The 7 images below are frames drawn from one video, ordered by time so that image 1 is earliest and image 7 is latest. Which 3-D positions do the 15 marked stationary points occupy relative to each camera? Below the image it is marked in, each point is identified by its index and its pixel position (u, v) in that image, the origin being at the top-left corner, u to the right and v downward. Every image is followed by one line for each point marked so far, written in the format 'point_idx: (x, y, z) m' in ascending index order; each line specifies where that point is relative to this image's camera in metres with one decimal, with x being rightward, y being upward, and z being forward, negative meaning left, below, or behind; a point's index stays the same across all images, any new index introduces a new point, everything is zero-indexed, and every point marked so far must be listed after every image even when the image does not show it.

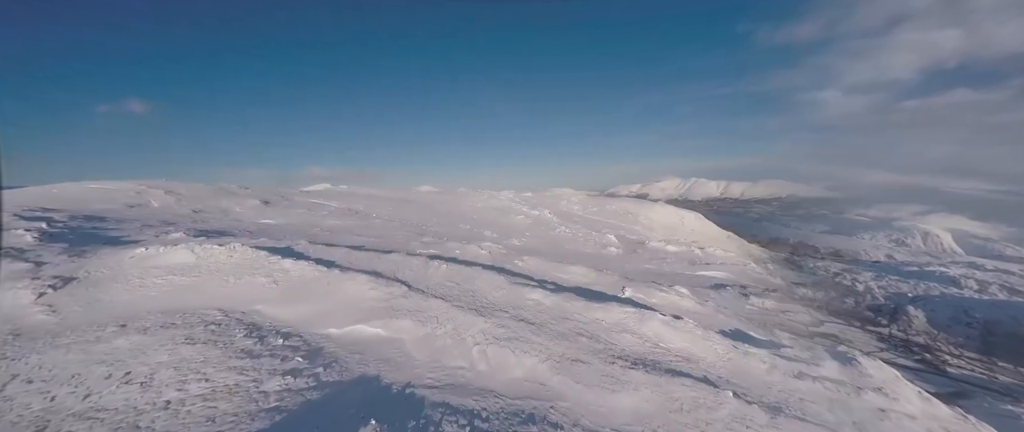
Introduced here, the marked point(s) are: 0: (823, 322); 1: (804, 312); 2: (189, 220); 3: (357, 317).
0: (+14.0, -4.7, +14.2) m
1: (+13.8, -4.5, +15.0) m
2: (-14.4, -0.2, +14.1) m
3: (-2.5, -1.7, +5.2) m
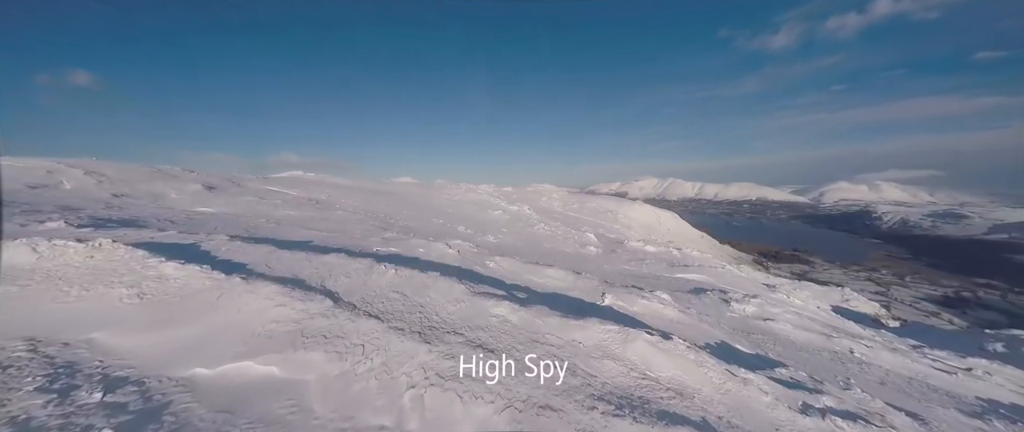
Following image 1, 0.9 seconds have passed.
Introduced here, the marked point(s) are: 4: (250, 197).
0: (+12.7, -4.9, +13.8) m
1: (+12.5, -4.6, +14.5) m
2: (-15.5, +0.4, +11.9) m
3: (-3.2, -1.6, +3.7) m
4: (-15.2, +1.1, +18.4) m
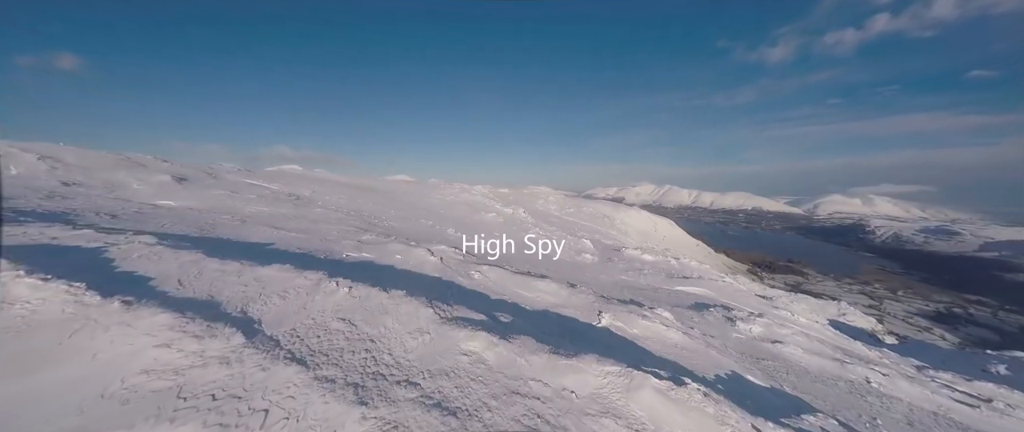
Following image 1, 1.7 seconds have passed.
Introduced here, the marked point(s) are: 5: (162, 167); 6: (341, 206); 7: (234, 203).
0: (+12.2, -5.5, +12.7) m
1: (+12.0, -5.3, +13.5) m
2: (-15.8, +0.7, +10.6) m
3: (-3.5, -1.6, +2.5) m
4: (-15.6, +1.4, +17.1) m
5: (-21.1, +2.9, +19.1) m
6: (-10.8, +0.6, +19.9) m
7: (-13.3, +0.6, +15.1) m
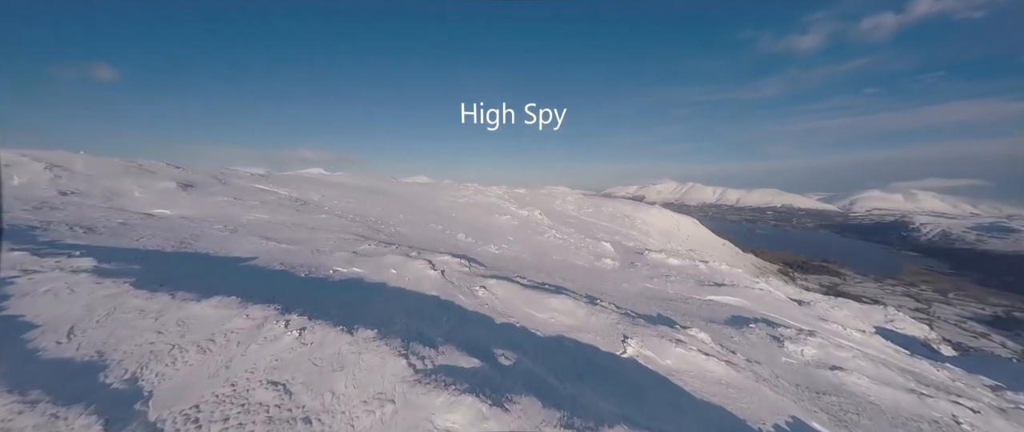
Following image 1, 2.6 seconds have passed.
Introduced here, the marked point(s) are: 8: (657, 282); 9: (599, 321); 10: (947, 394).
0: (+12.6, -5.6, +10.7) m
1: (+12.4, -5.4, +11.5) m
2: (-15.6, +0.3, +10.1) m
3: (-3.6, -1.9, +1.4) m
4: (-15.0, +1.0, +16.6) m
5: (-20.4, +2.5, +18.9) m
6: (-10.0, +0.3, +19.1) m
7: (-12.8, +0.3, +14.5) m
8: (+9.0, -4.1, +19.7) m
9: (+2.5, -3.0, +9.1) m
10: (+15.9, -6.5, +11.6) m
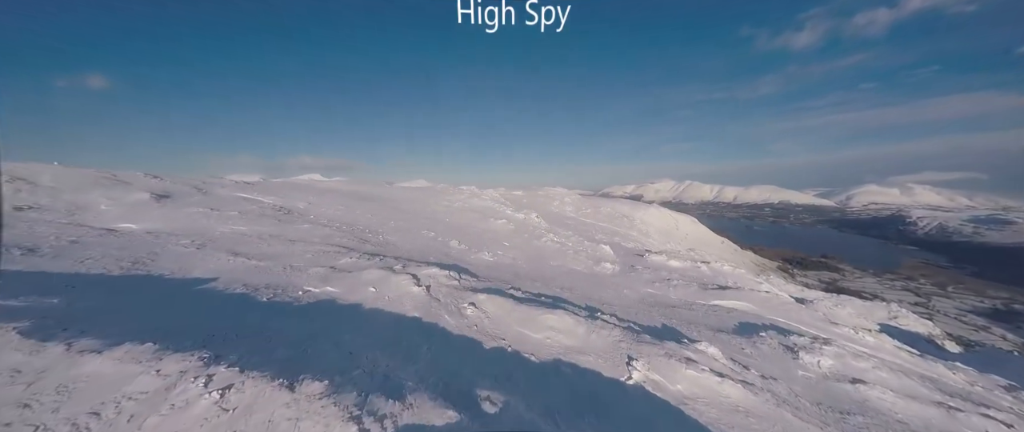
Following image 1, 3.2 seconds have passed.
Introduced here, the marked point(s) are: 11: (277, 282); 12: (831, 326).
0: (+12.4, -5.7, +9.9) m
1: (+12.2, -5.4, +10.7) m
2: (-15.8, -0.3, +9.2) m
3: (-3.8, -2.2, +0.5) m
4: (-15.3, +0.4, +15.6) m
5: (-20.7, +1.8, +17.9) m
6: (-10.3, -0.2, +18.2) m
7: (-13.1, -0.3, +13.6) m
8: (+8.8, -4.2, +18.9) m
9: (+2.3, -3.3, +8.3) m
10: (+15.8, -6.5, +10.8) m
11: (-6.1, -1.7, +8.2) m
12: (+17.2, -5.9, +17.0) m
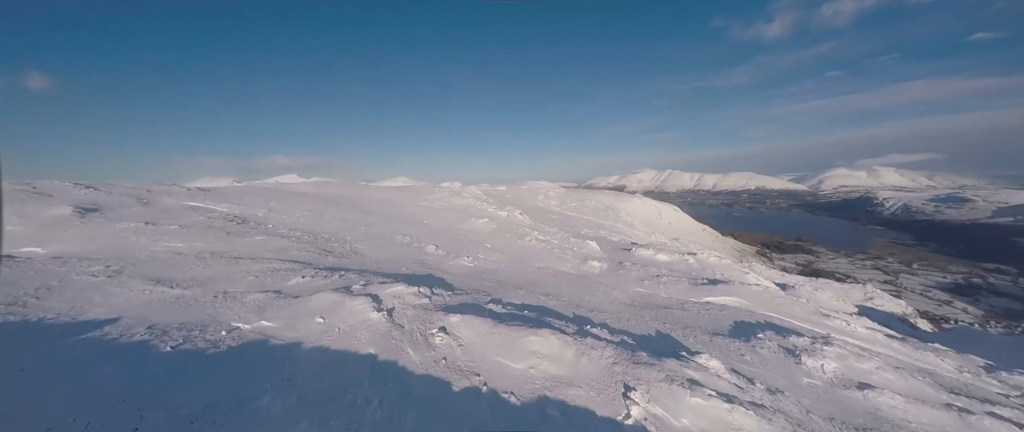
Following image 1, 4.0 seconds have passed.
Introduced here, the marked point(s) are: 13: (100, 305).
0: (+11.9, -5.4, +9.3) m
1: (+11.7, -5.1, +10.1) m
2: (-16.4, -1.1, +7.2) m
3: (-4.0, -2.7, -0.8) m
4: (-16.2, -0.2, +13.7) m
5: (-21.8, +1.0, +15.7) m
6: (-11.4, -0.6, +16.5) m
7: (-13.9, -0.9, +11.7) m
8: (+7.8, -3.9, +18.1) m
9: (+1.8, -3.4, +7.2) m
10: (+15.2, -6.0, +10.3) m
11: (-6.6, -2.1, +6.7) m
12: (+16.4, -5.4, +16.6) m
13: (-9.1, -1.9, +7.0) m
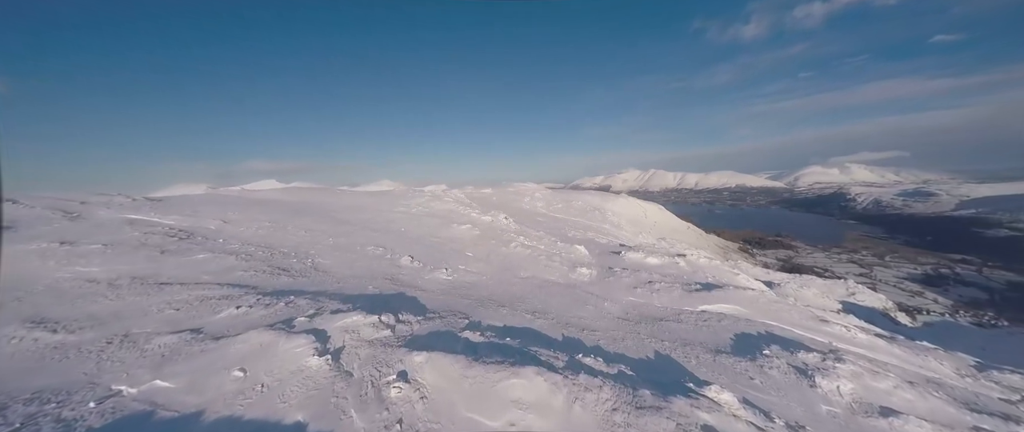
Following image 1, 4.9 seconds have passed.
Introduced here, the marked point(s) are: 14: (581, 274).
0: (+11.4, -5.5, +8.4) m
1: (+11.2, -5.3, +9.1) m
2: (-16.9, -1.7, +5.2) m
3: (-4.1, -3.0, -2.4) m
4: (-17.0, -0.9, +11.7) m
5: (-22.7, +0.2, +13.5) m
6: (-12.2, -1.2, +14.7) m
7: (-14.5, -1.5, +9.8) m
8: (+7.0, -4.2, +17.0) m
9: (+1.4, -3.7, +5.9) m
10: (+14.7, -6.1, +9.5) m
11: (-7.0, -2.6, +5.0) m
12: (+15.6, -5.4, +15.9) m
13: (-9.5, -2.4, +5.3) m
14: (+4.1, -3.5, +18.6) m
